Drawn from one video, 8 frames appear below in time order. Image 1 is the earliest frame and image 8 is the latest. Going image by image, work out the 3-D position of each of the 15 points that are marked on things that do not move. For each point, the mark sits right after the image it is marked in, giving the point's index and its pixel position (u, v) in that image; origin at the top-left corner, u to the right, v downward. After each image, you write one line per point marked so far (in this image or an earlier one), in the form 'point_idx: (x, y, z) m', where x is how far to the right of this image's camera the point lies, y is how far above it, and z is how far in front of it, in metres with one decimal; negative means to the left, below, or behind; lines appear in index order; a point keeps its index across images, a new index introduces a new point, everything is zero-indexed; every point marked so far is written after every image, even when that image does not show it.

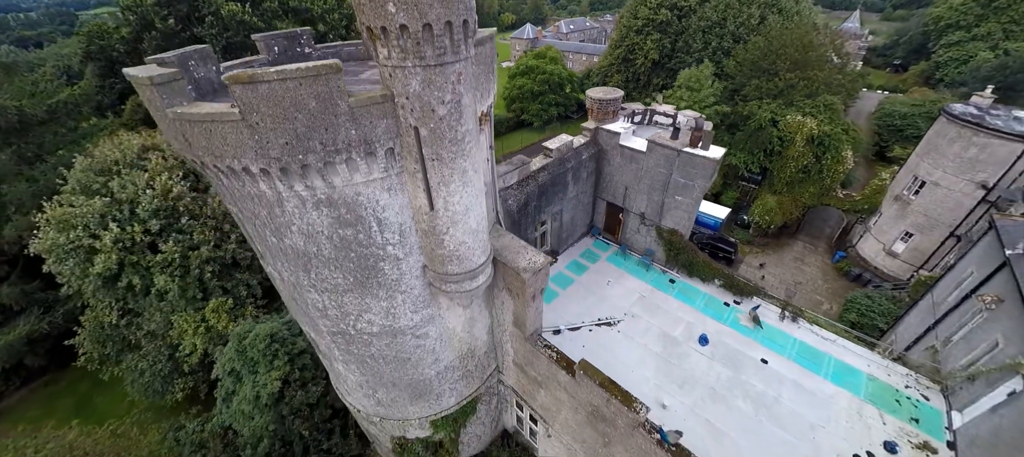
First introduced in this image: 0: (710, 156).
0: (+5.3, +2.0, +9.5) m
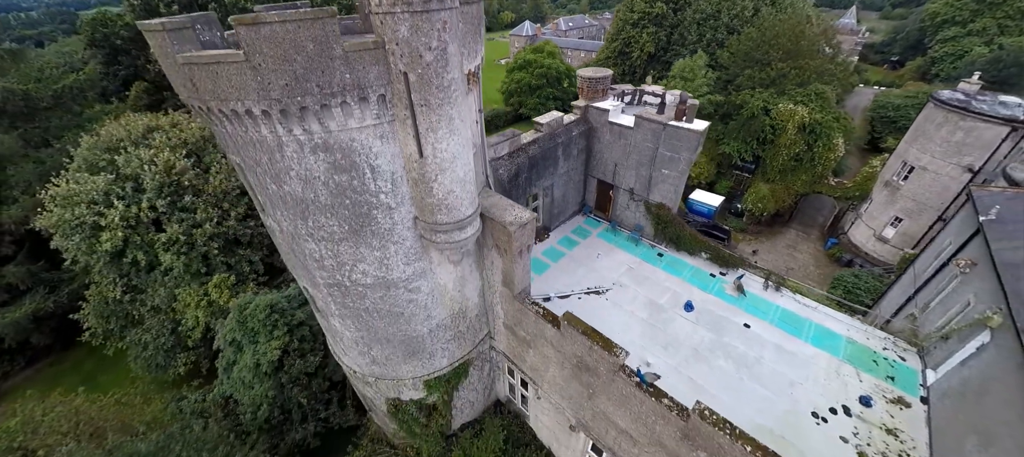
0: (+5.1, +2.8, +9.9) m
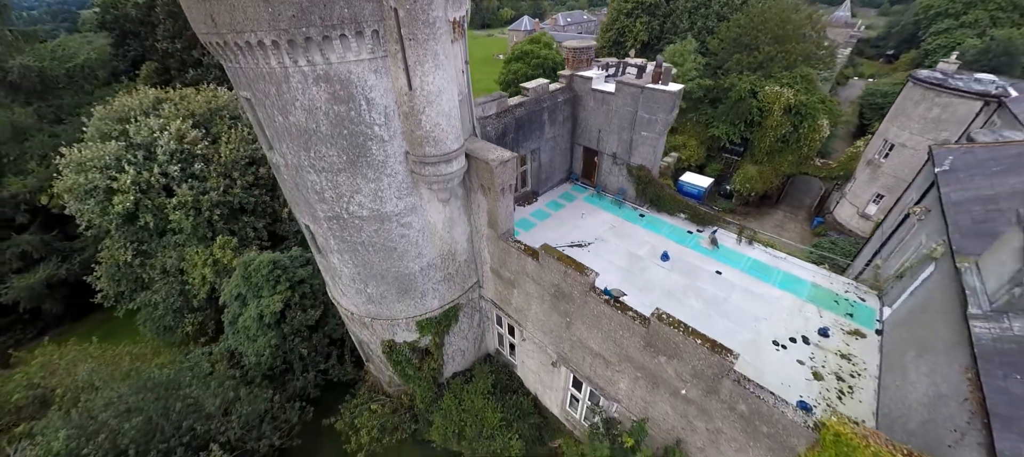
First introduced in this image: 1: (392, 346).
0: (+4.7, +4.1, +10.5) m
1: (-3.5, -3.4, +10.2) m
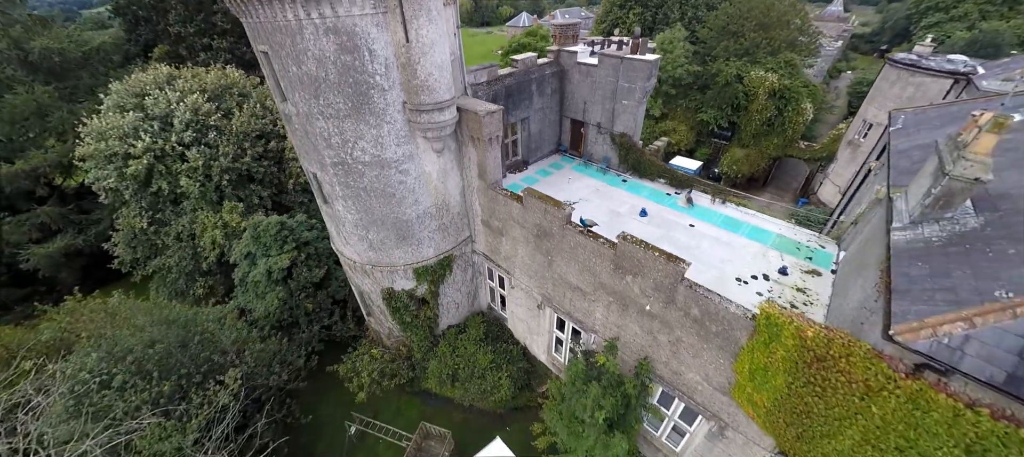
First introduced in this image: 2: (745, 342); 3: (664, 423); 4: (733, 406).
0: (+4.4, +5.5, +11.4) m
1: (-3.8, -2.0, +11.0) m
2: (+4.0, -1.9, +6.2) m
3: (+3.9, -4.9, +8.9) m
4: (+4.4, -3.5, +7.1) m
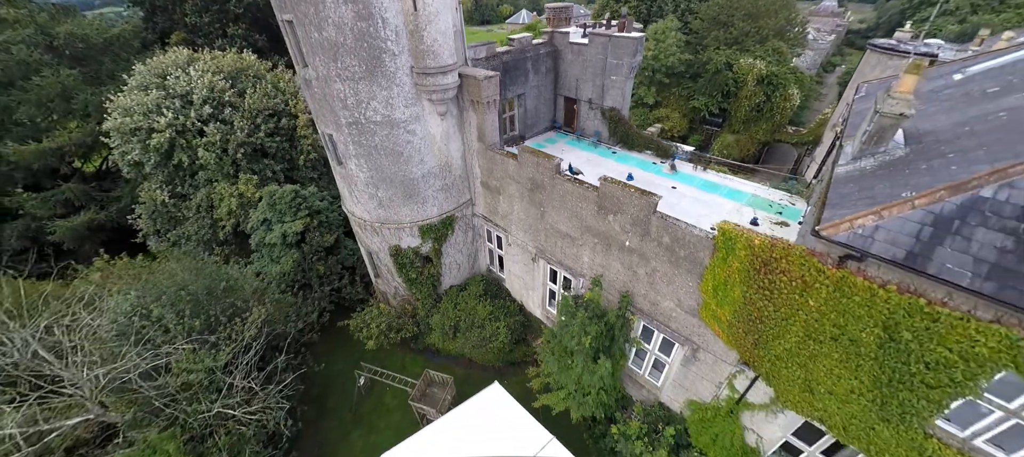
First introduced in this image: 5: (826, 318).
0: (+4.3, +6.8, +12.4) m
1: (-3.9, -0.7, +12.0) m
2: (+3.9, -0.6, +7.1) m
3: (+3.8, -3.6, +9.9) m
4: (+4.3, -2.2, +8.0) m
5: (+5.4, -1.5, +6.0) m
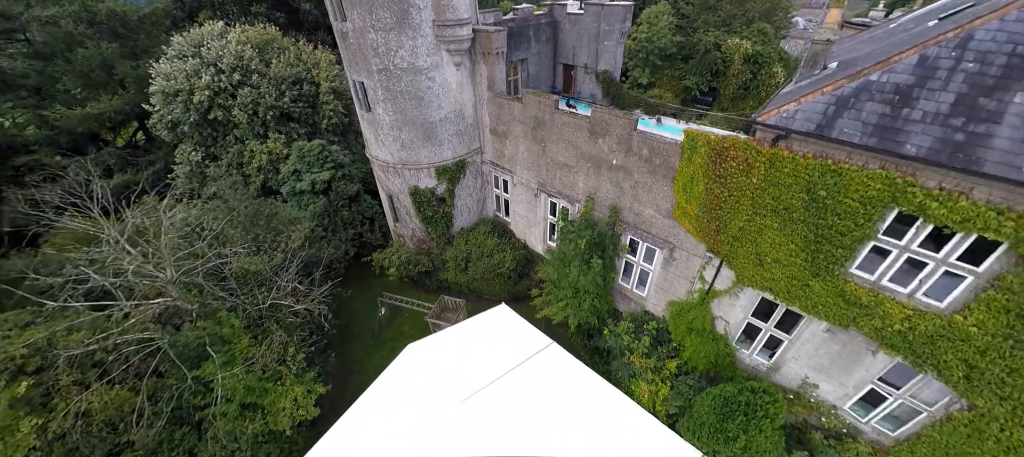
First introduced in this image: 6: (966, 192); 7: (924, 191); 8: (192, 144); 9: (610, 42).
0: (+4.5, +9.0, +14.1) m
1: (-3.7, +1.5, +13.6) m
2: (+4.1, +1.6, +8.8) m
3: (+4.0, -1.3, +11.5) m
4: (+4.5, 0.0, +9.7) m
5: (+5.6, +0.8, +7.7) m
6: (+7.5, +0.6, +5.8) m
7: (+7.0, +0.6, +6.0) m
8: (-15.4, +4.2, +17.0) m
9: (+4.2, +8.0, +15.0) m
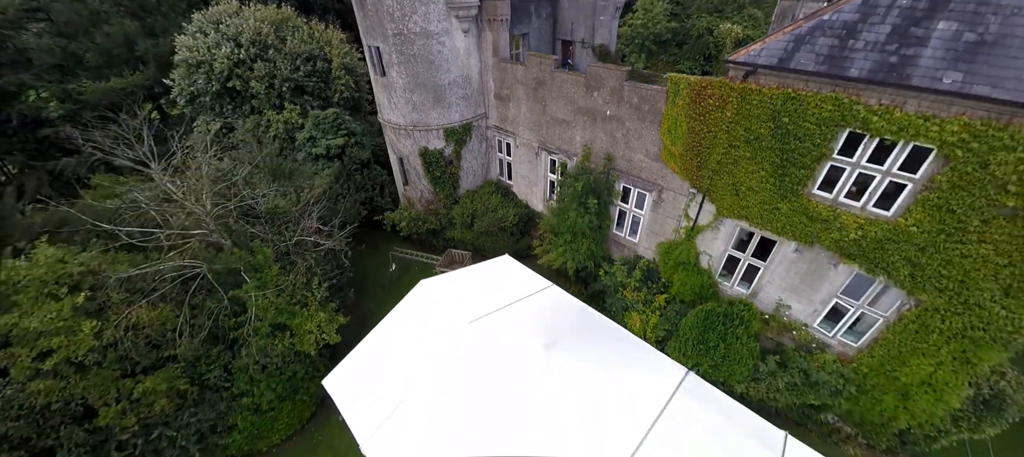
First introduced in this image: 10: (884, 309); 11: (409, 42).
0: (+4.6, +10.8, +15.3) m
1: (-3.6, +3.2, +14.7) m
2: (+4.3, +3.4, +9.9) m
3: (+4.1, +0.4, +12.6) m
4: (+4.7, +1.8, +10.8) m
5: (+5.7, +2.6, +8.8) m
6: (+7.6, +2.4, +6.9) m
7: (+7.2, +2.5, +7.1) m
8: (-15.3, +5.9, +18.0) m
9: (+4.3, +9.7, +16.2) m
10: (+9.2, -2.0, +8.7) m
11: (-3.7, +6.7, +12.5) m
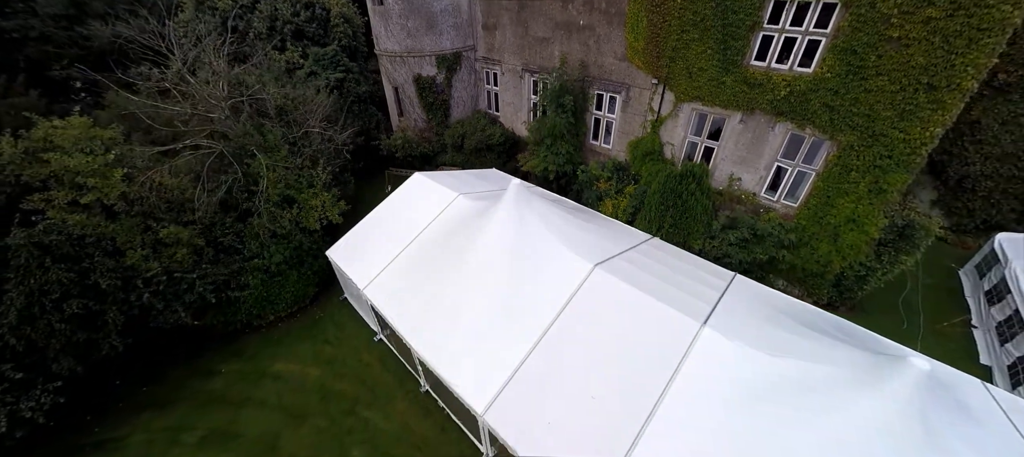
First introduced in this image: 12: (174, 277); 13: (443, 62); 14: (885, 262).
0: (+3.9, +14.4, +17.1) m
1: (-4.2, +6.8, +16.0) m
2: (+3.8, +7.3, +11.5) m
3: (+3.6, +4.2, +14.0) m
4: (+4.1, +5.6, +12.3) m
5: (+5.2, +6.5, +10.3) m
6: (+7.2, +6.4, +8.5) m
7: (+6.8, +6.4, +8.7) m
8: (-16.1, +9.3, +19.2) m
9: (+3.6, +13.3, +17.9) m
10: (+8.8, +1.9, +10.2) m
11: (-4.3, +10.4, +14.0) m
12: (-9.4, -1.4, +9.8) m
13: (-3.1, +7.5, +15.9) m
14: (+10.7, -1.0, +10.1) m
